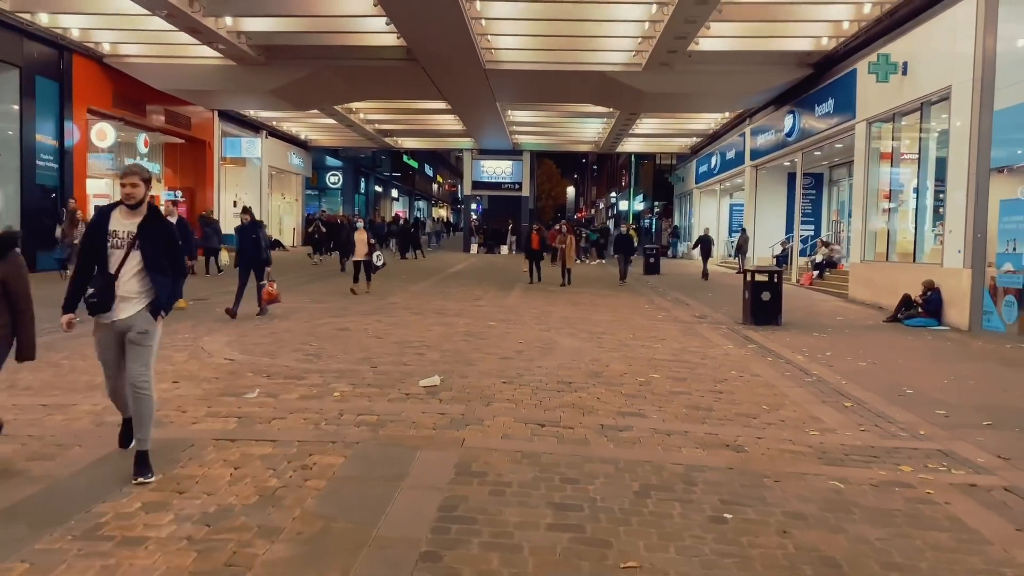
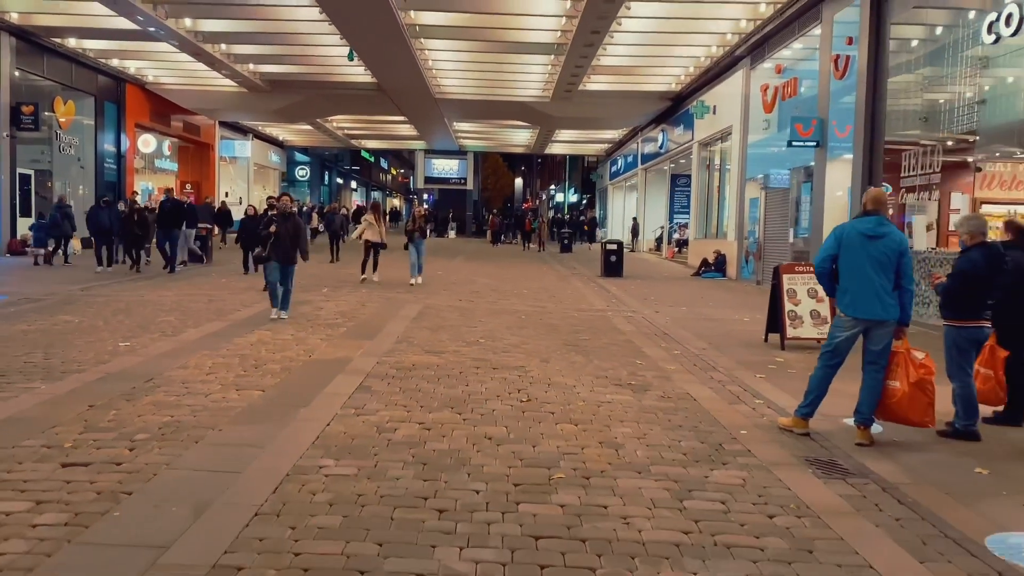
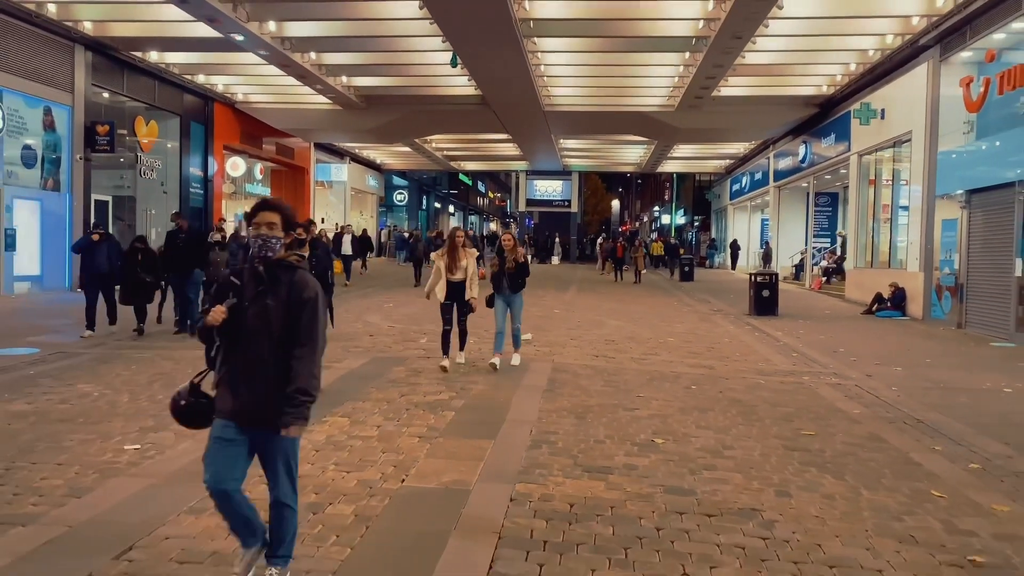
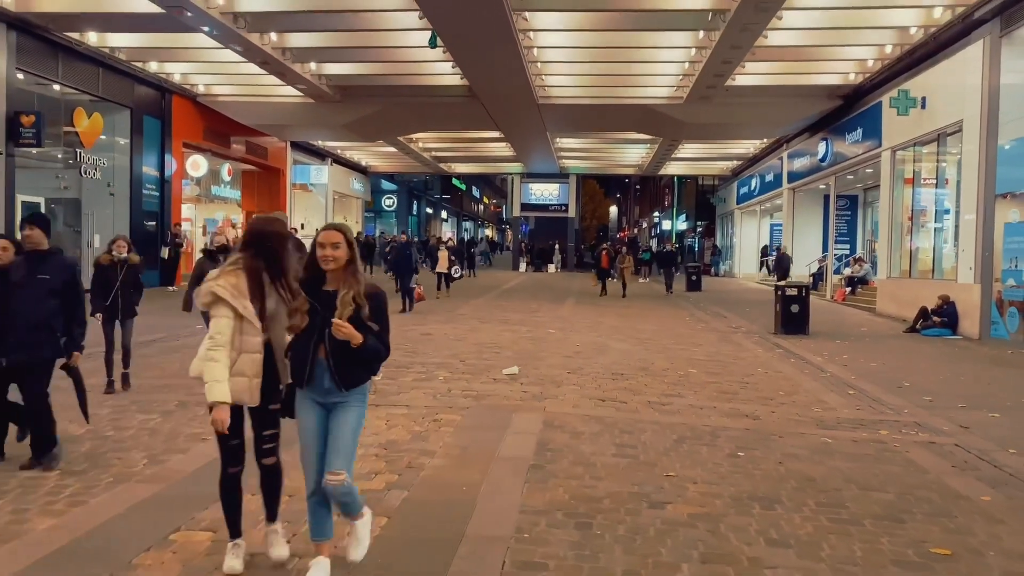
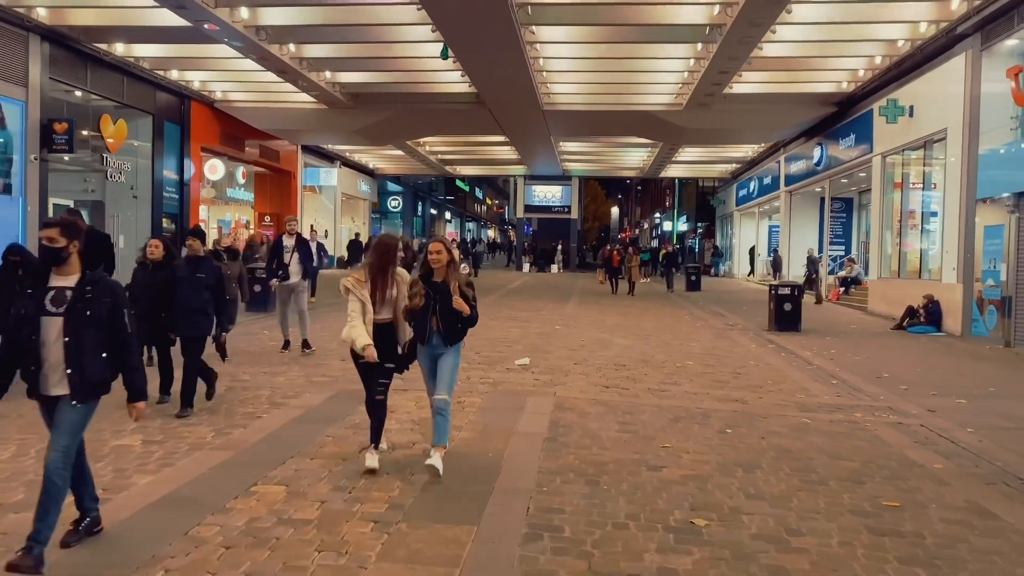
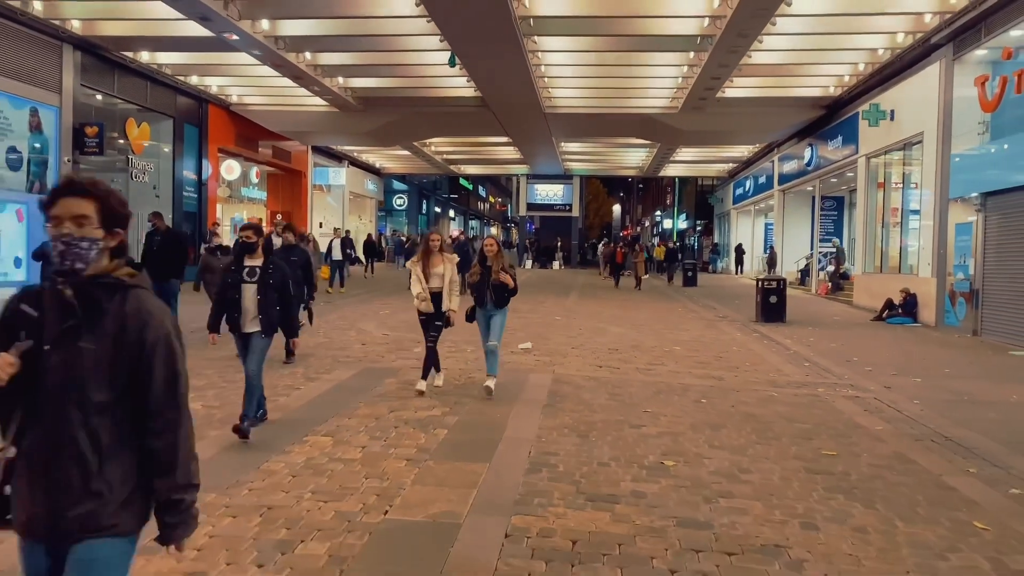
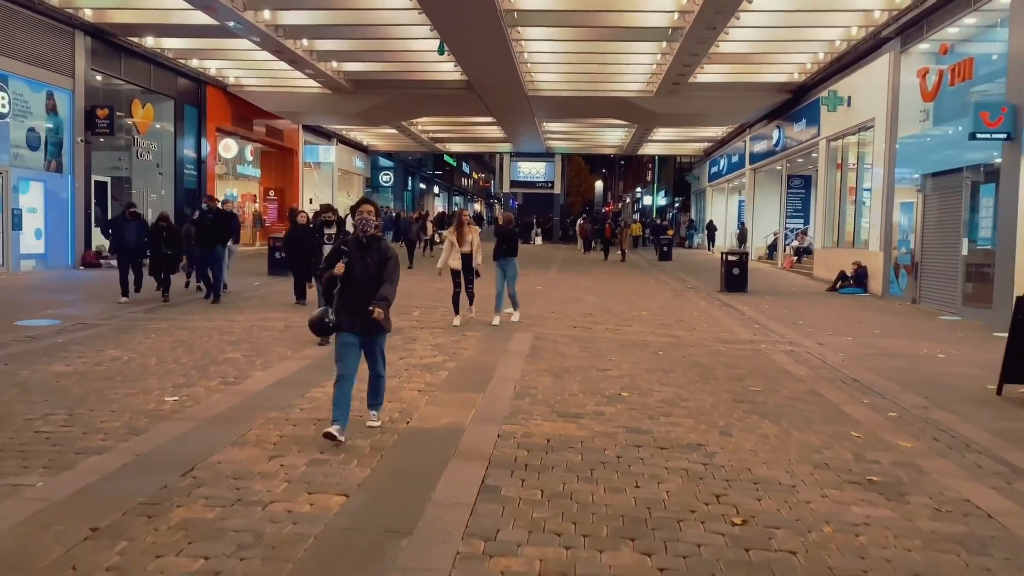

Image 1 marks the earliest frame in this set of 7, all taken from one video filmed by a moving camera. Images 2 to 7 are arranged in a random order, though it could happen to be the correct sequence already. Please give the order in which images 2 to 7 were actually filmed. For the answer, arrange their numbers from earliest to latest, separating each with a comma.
4, 5, 6, 3, 7, 2
